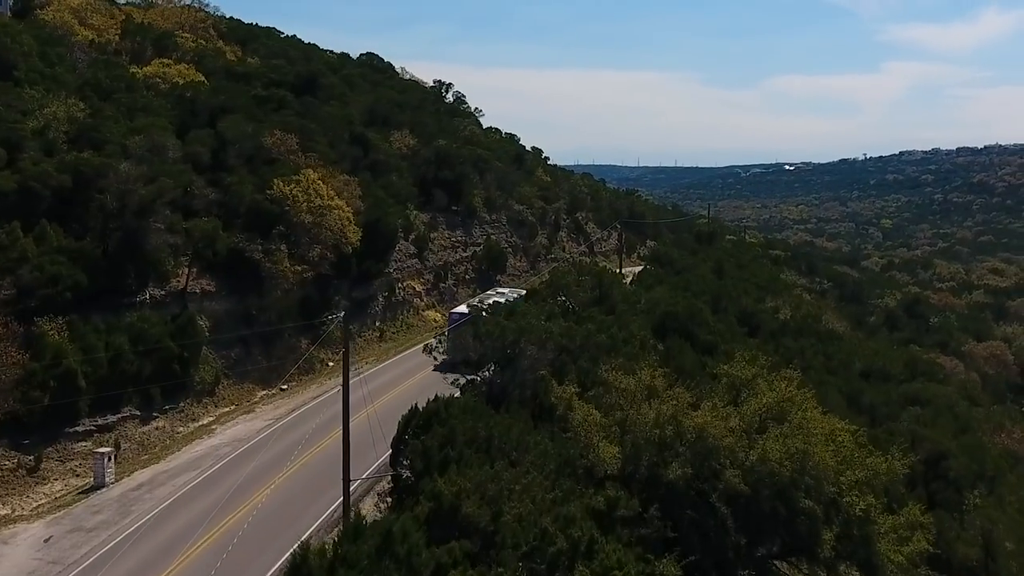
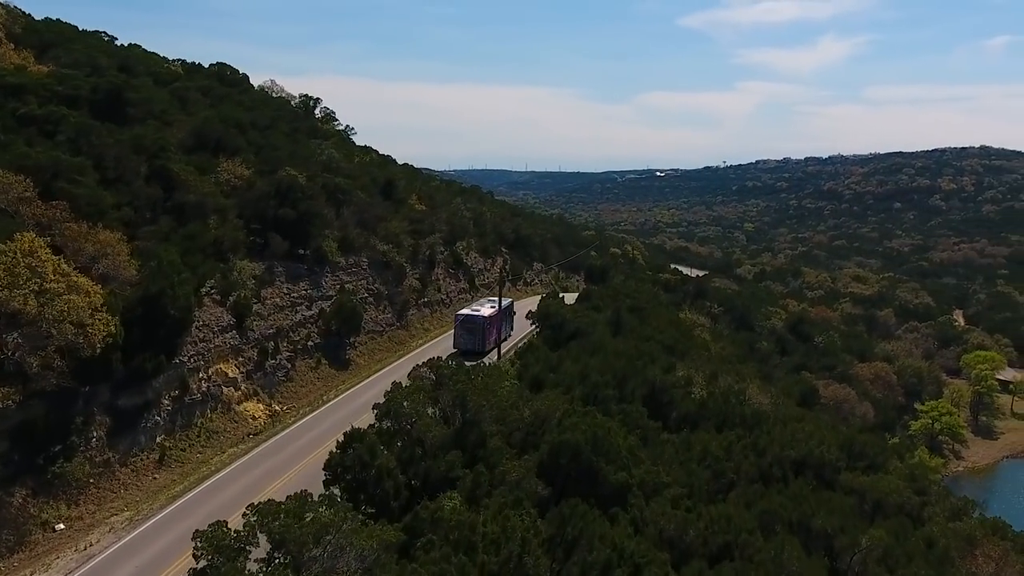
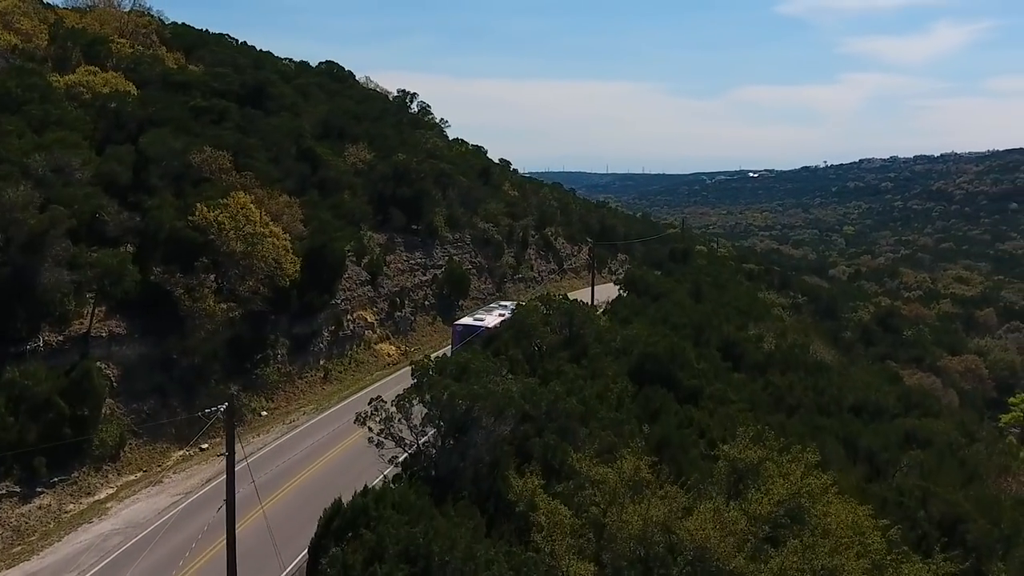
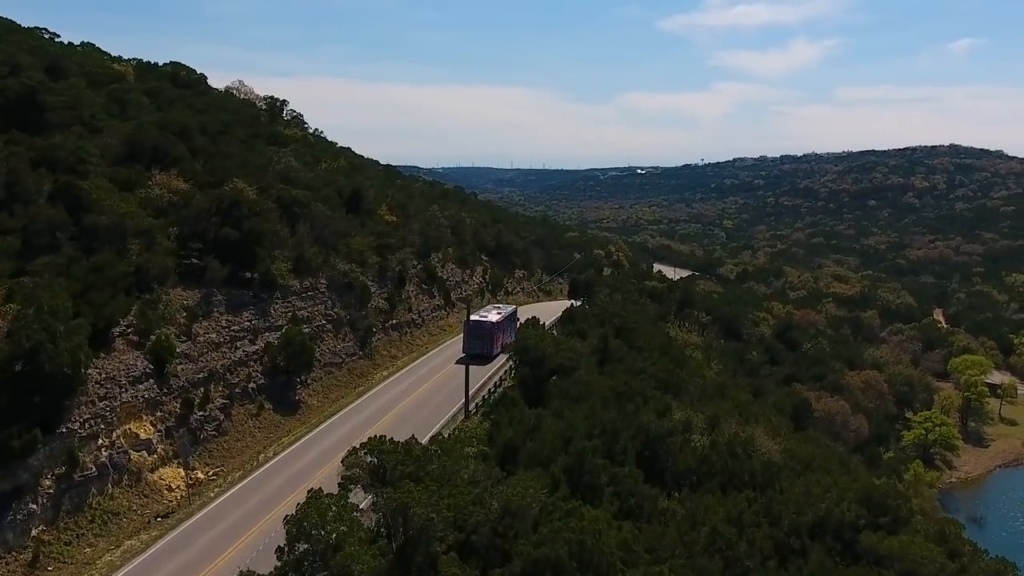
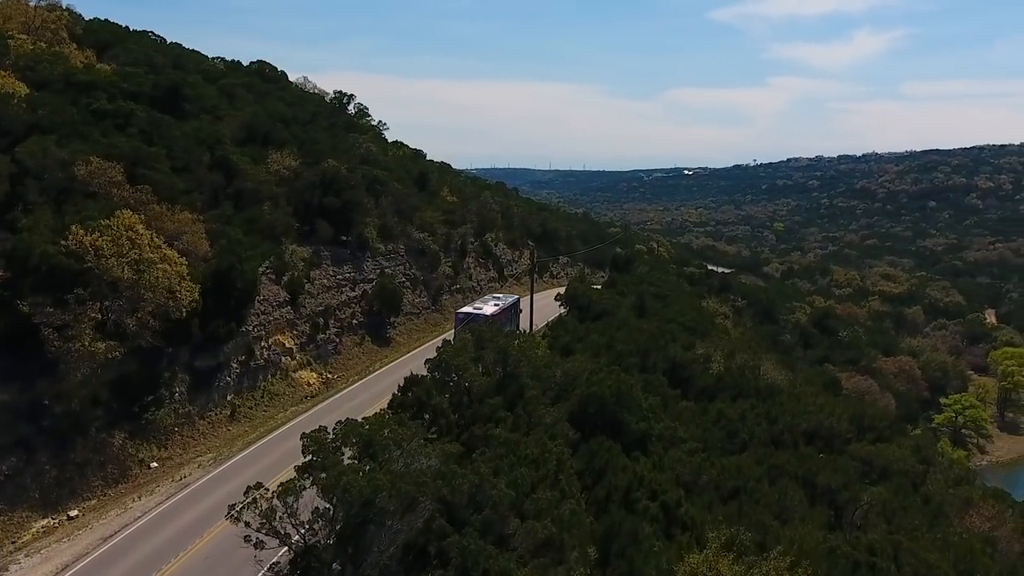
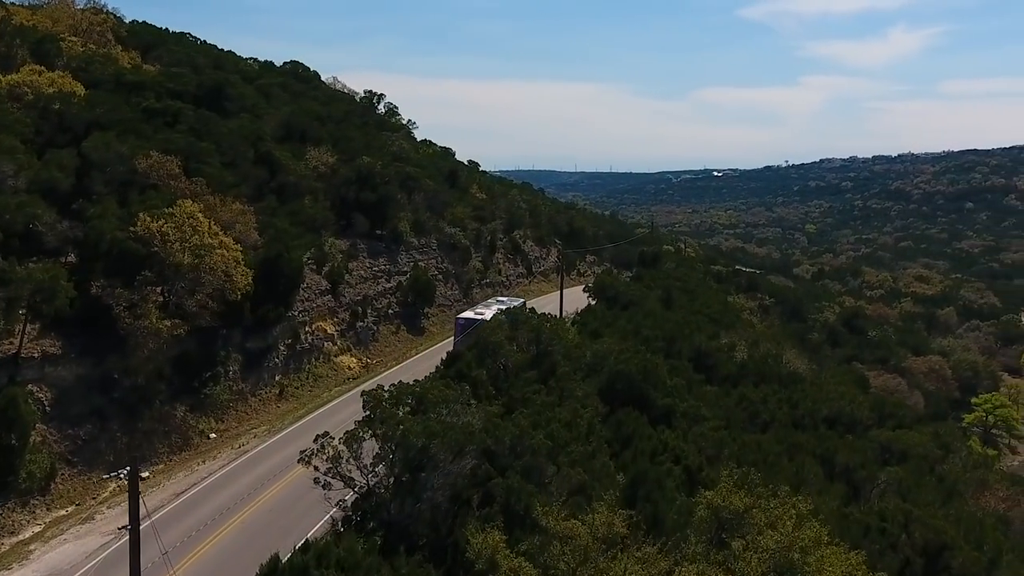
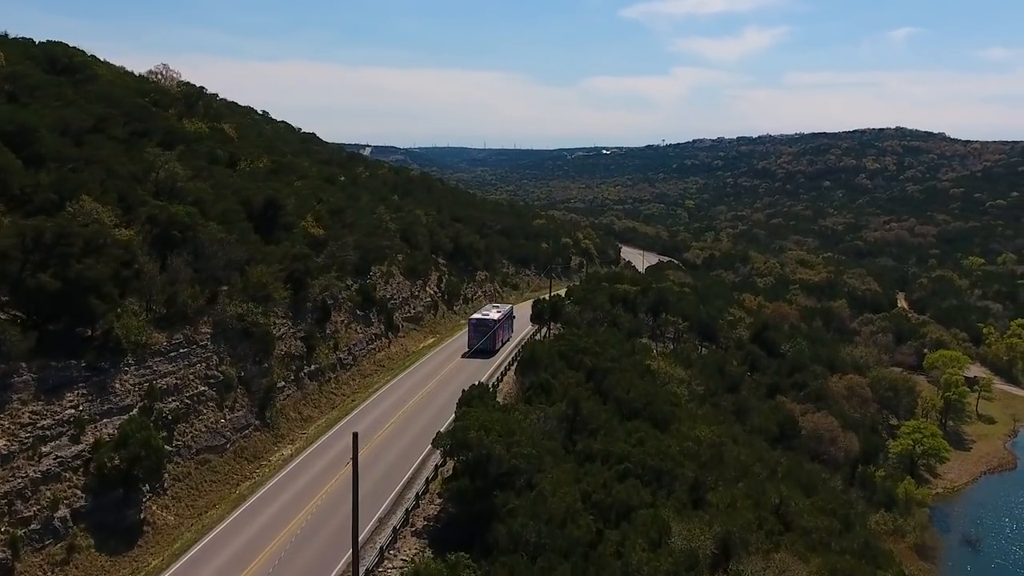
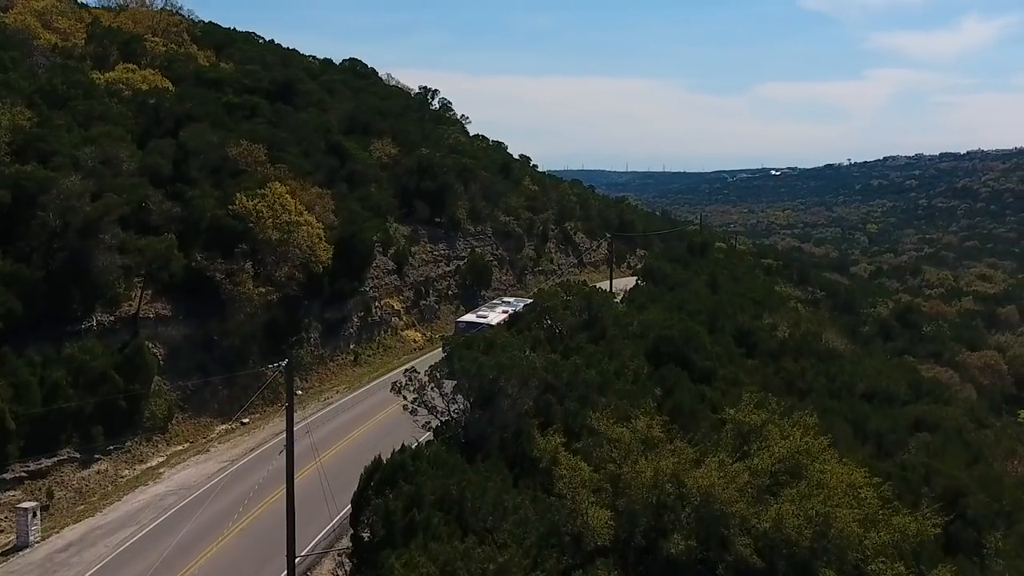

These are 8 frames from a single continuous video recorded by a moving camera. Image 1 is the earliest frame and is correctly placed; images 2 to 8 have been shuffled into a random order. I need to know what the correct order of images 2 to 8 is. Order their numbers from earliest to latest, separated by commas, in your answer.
8, 3, 6, 5, 2, 4, 7
